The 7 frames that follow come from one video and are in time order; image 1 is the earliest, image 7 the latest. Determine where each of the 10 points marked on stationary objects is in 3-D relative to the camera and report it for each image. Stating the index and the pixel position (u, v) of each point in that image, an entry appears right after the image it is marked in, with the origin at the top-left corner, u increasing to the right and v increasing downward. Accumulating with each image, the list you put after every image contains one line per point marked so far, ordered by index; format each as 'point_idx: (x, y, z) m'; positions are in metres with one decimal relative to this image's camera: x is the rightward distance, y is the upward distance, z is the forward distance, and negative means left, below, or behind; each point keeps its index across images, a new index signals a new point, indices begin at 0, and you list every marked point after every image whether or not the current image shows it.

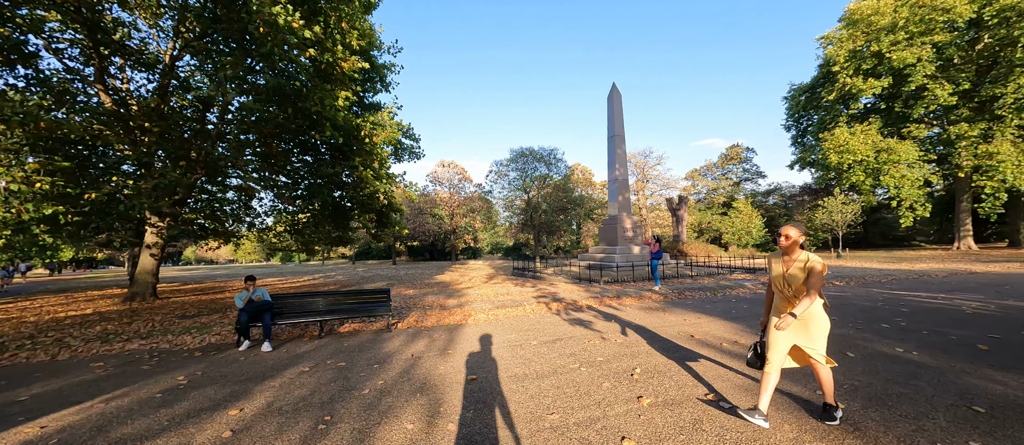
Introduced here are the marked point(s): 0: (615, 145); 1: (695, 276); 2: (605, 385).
0: (+5.4, +4.1, +18.4) m
1: (+7.3, -2.2, +14.0) m
2: (+0.9, -1.6, +3.5) m
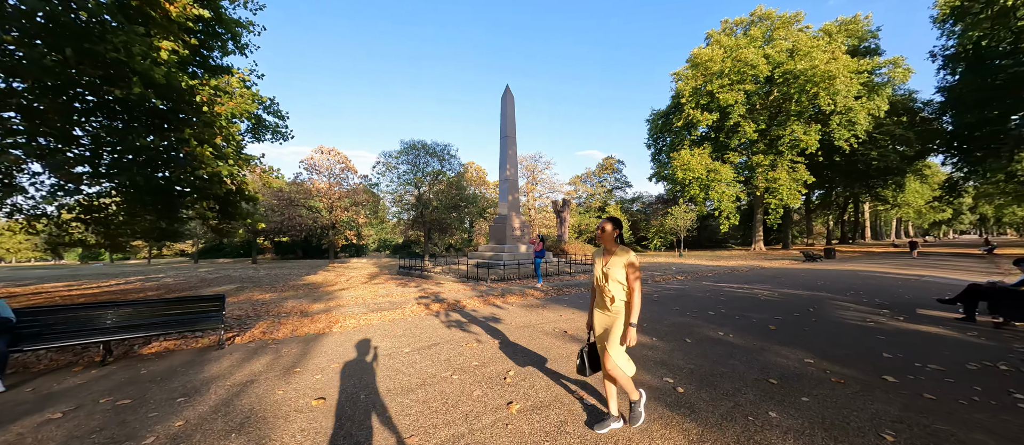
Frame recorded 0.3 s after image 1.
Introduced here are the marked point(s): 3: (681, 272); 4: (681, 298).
0: (-0.3, +4.1, +18.8) m
1: (+2.6, -2.2, +15.2) m
2: (-0.3, -1.6, +3.3) m
3: (+7.7, -2.3, +15.9) m
4: (+4.2, -1.9, +8.6) m
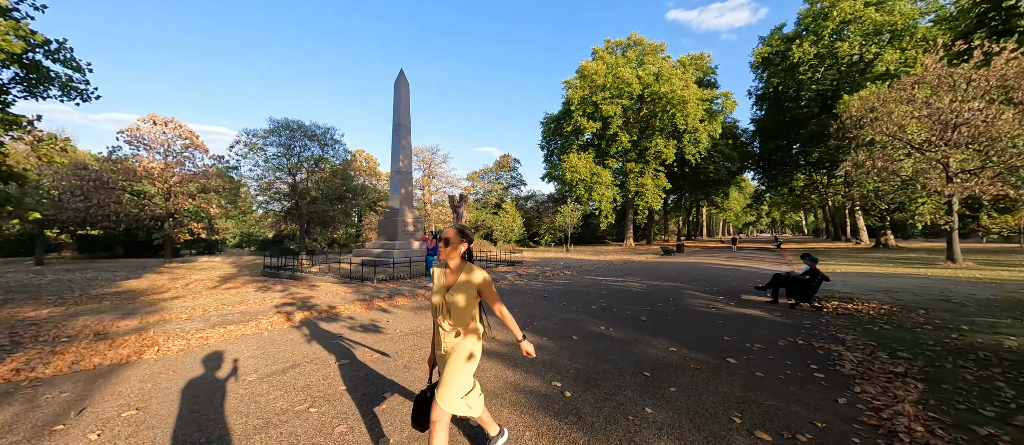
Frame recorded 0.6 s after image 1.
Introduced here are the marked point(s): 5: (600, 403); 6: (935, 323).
0: (-5.7, +4.4, +17.5) m
1: (-1.9, -2.0, +14.9) m
2: (-1.3, -1.6, +2.7) m
3: (+2.7, -2.2, +17.1) m
4: (+1.5, -1.8, +9.1) m
5: (+0.8, -1.6, +3.1) m
6: (+7.0, -1.7, +5.8) m
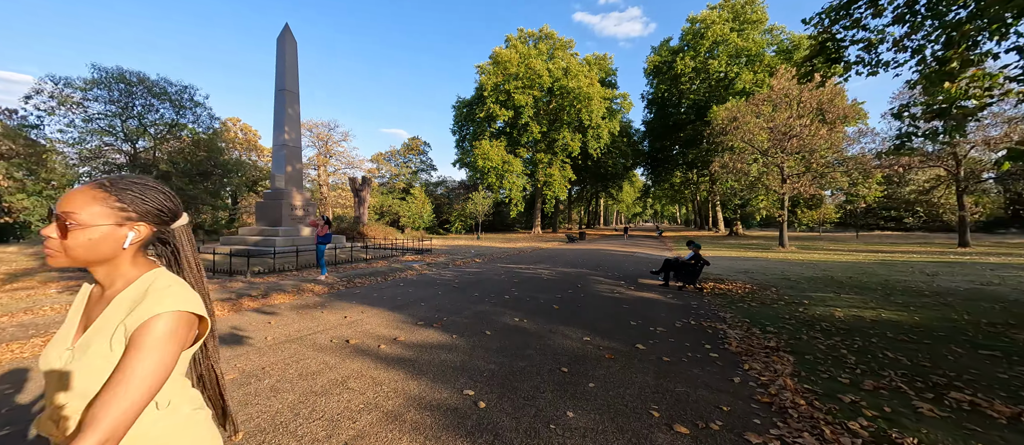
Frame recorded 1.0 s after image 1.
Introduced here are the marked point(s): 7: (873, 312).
0: (-9.7, +5.1, +14.8) m
1: (-5.6, -1.4, +13.5) m
2: (-1.9, -1.5, +1.8) m
3: (-1.6, -1.6, +16.8) m
4: (-0.8, -1.5, +8.7) m
5: (0.0, -1.5, +2.7) m
6: (+5.4, -1.5, +6.9) m
7: (+5.8, -1.4, +5.6) m
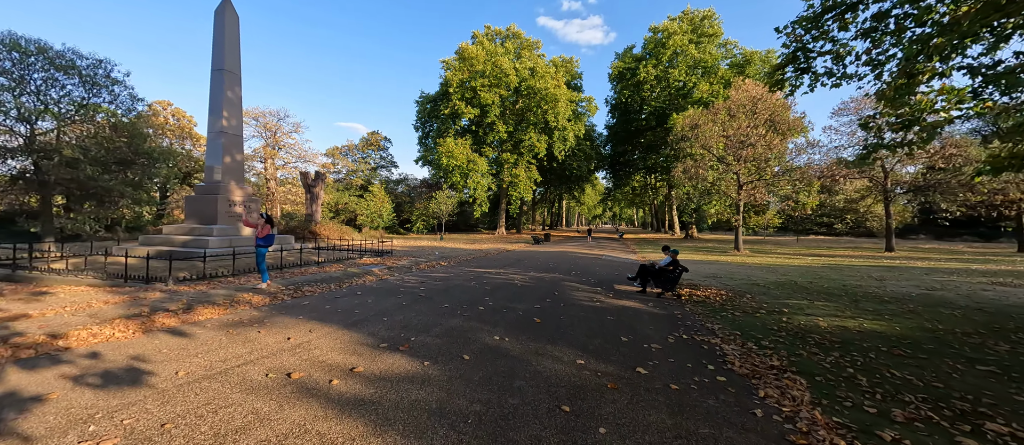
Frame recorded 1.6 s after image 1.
0: (-10.8, +5.2, +13.1) m
1: (-6.7, -1.4, +12.2) m
2: (-1.8, -1.5, +0.9) m
3: (-3.1, -1.6, +15.9) m
4: (-1.4, -1.5, +7.9) m
5: (0.0, -1.5, +2.0) m
6: (+4.9, -1.6, +6.8) m
7: (+5.5, -1.6, +5.6) m
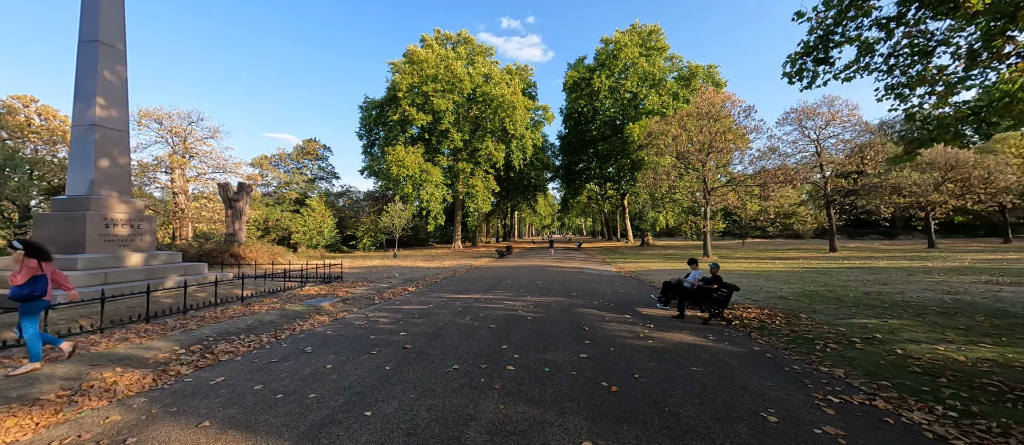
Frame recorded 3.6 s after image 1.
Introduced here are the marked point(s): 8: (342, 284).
0: (-11.4, +4.5, +9.6) m
1: (-7.0, -2.0, +9.2) m
2: (-0.5, -1.5, -1.2) m
3: (-4.0, -2.2, +13.3) m
4: (-1.2, -1.8, +5.7) m
5: (+1.2, -1.6, +0.1) m
6: (+5.3, -1.7, +5.5) m
7: (+6.0, -1.6, +4.5) m
8: (-5.9, -2.1, +12.1) m
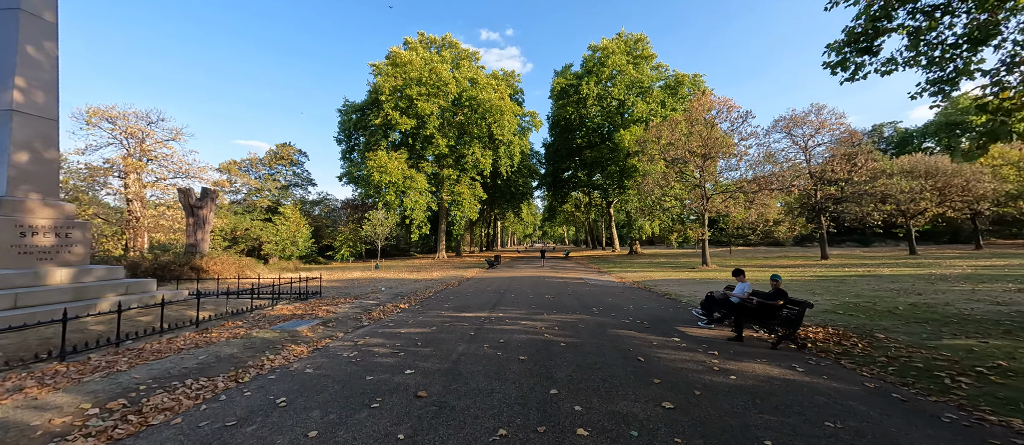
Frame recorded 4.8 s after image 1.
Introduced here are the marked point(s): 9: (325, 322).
0: (-11.2, +4.3, +7.9) m
1: (-6.7, -2.2, +7.5) m
2: (+0.4, -1.4, -2.5) m
3: (-3.9, -2.5, +11.8) m
4: (-0.6, -1.9, +4.4) m
5: (+2.0, -1.5, -1.0) m
6: (+5.8, -1.8, +4.6) m
7: (+6.6, -1.6, +3.6) m
8: (-5.7, -2.4, +10.5) m
9: (-4.2, -2.2, +7.8) m
